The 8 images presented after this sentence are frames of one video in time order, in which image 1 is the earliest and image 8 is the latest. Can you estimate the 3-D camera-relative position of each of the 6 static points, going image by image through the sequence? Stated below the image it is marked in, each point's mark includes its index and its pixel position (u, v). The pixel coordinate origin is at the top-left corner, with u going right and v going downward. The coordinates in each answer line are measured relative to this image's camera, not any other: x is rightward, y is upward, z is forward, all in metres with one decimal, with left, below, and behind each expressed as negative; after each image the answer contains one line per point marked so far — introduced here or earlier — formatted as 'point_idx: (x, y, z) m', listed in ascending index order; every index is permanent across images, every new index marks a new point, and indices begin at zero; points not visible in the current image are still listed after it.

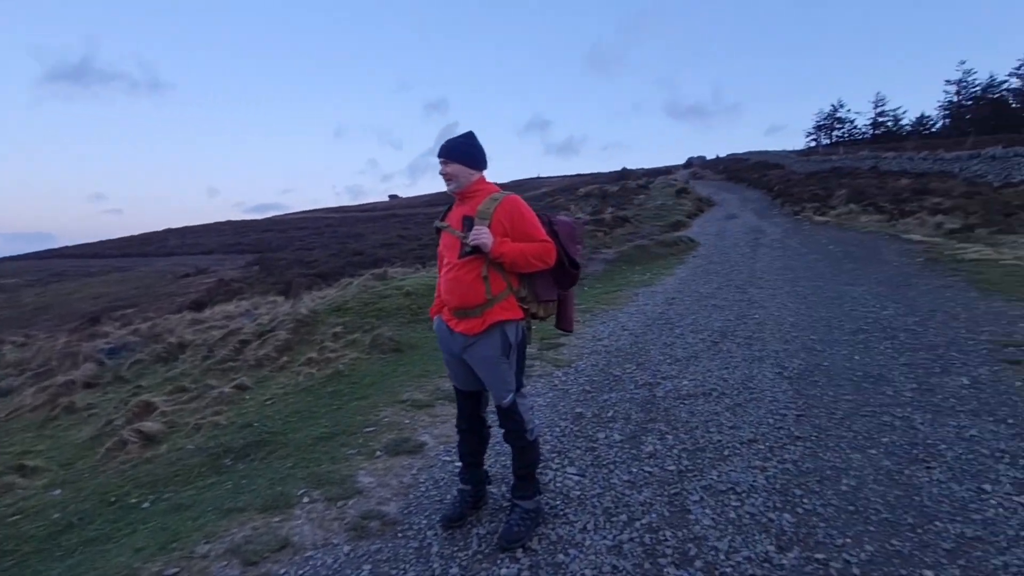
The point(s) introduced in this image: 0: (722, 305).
0: (+7.1, -0.6, +16.4) m
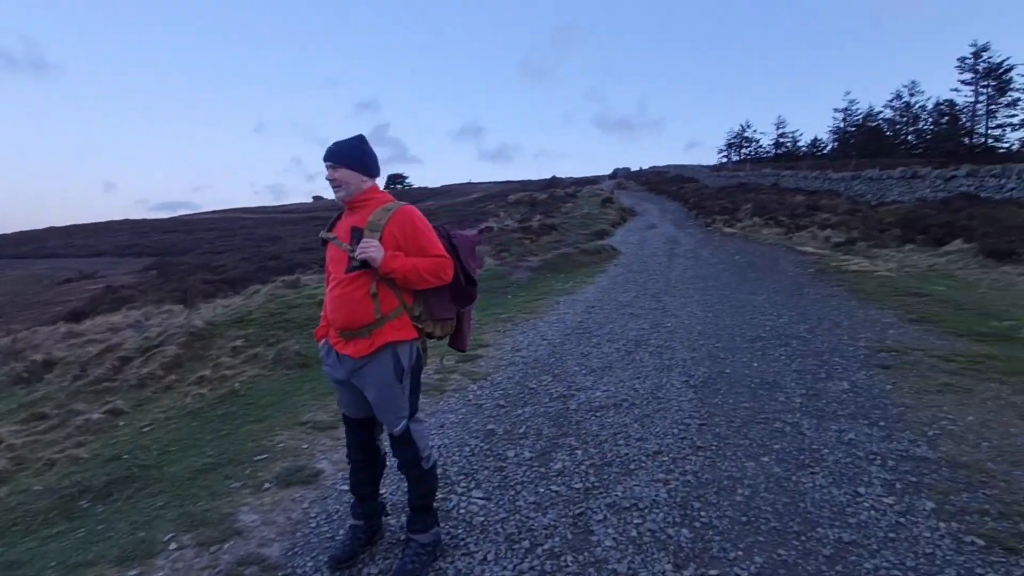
0: (+4.4, -0.9, +16.9) m
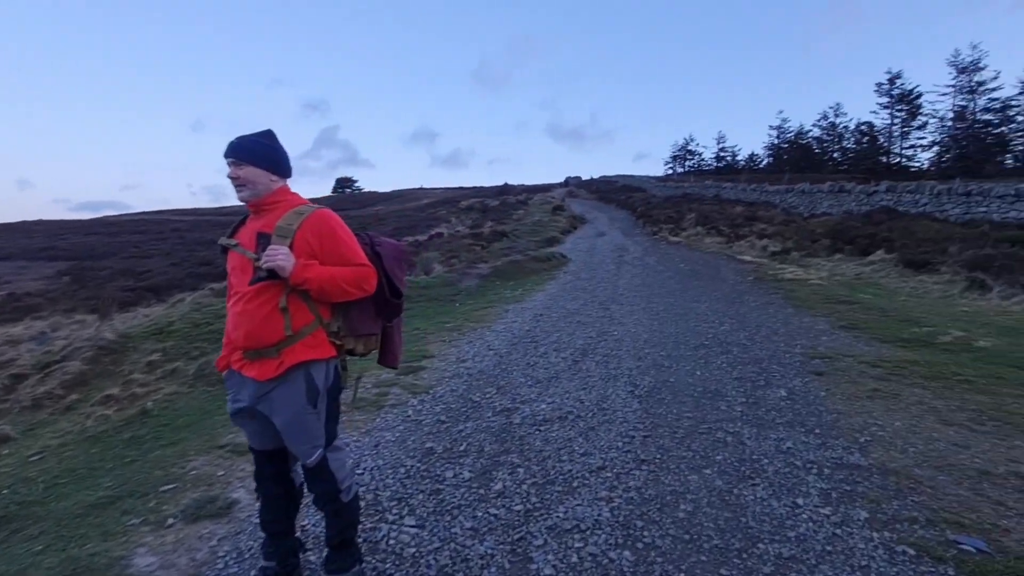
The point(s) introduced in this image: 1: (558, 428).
0: (+2.6, -1.2, +16.8) m
1: (+0.8, -2.5, +8.7) m
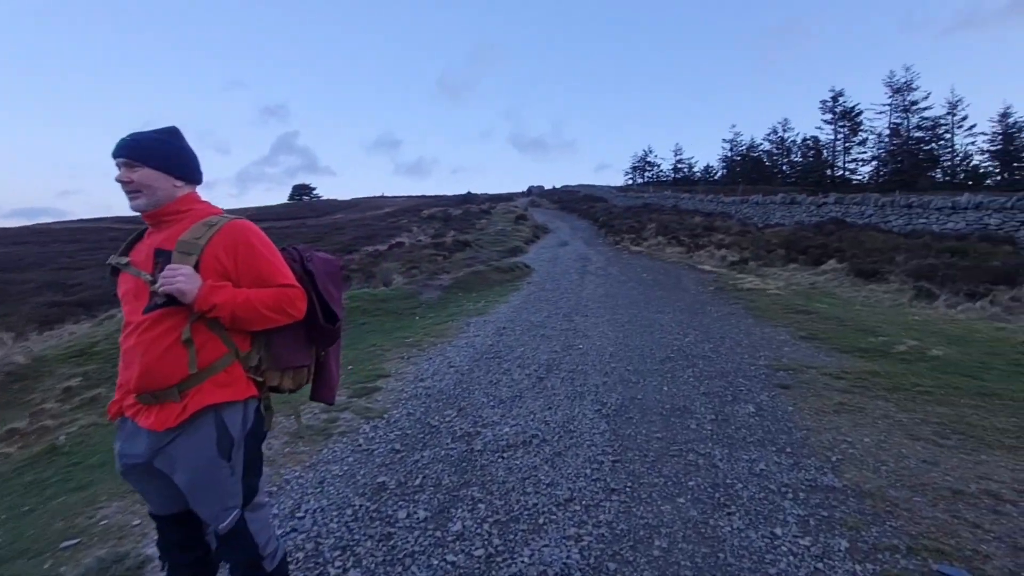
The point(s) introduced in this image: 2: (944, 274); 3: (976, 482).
0: (+1.3, -1.6, +16.4) m
1: (+0.2, -2.8, +8.1) m
2: (+17.7, +0.6, +19.6) m
3: (+6.5, -2.7, +6.8) m
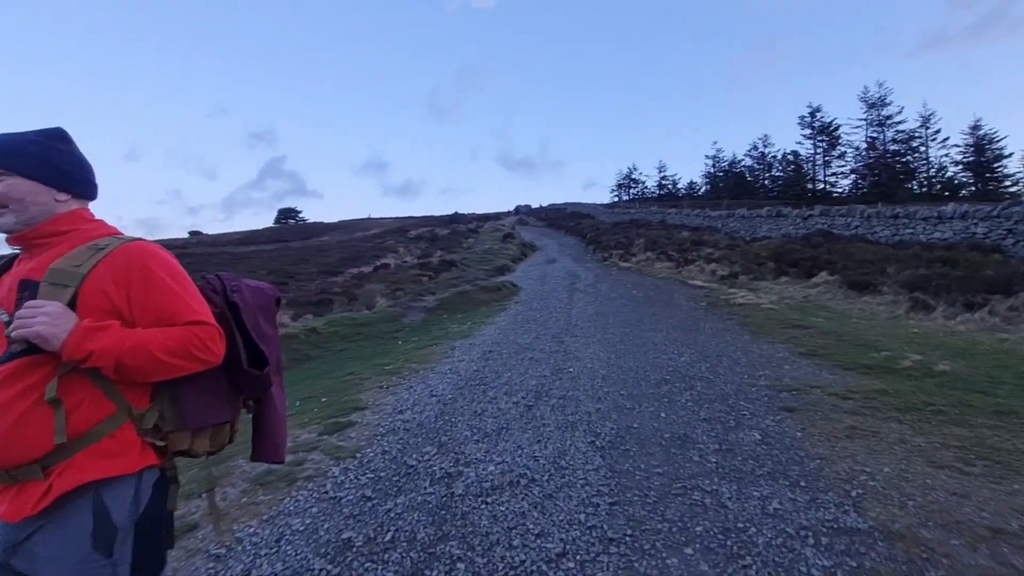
0: (+0.9, -2.3, +15.6) m
1: (-0.1, -3.2, +7.3) m
2: (+17.1, +0.2, +19.3) m
3: (+6.3, -2.9, +6.0) m
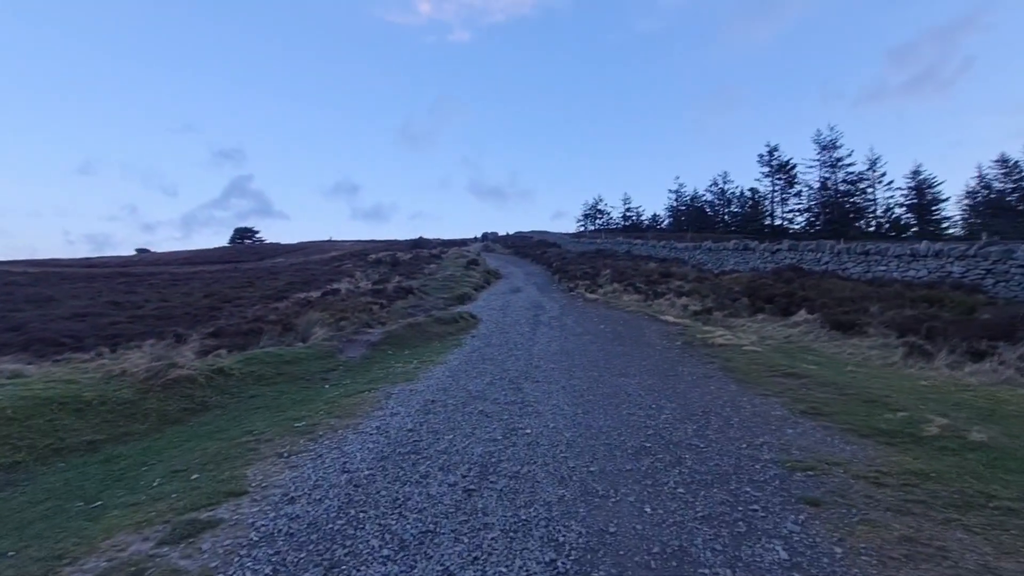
0: (-0.6, -3.3, +12.8) m
1: (-0.9, -3.7, +4.4) m
2: (+15.4, -1.4, +17.7) m
3: (+5.5, -3.5, +3.6) m
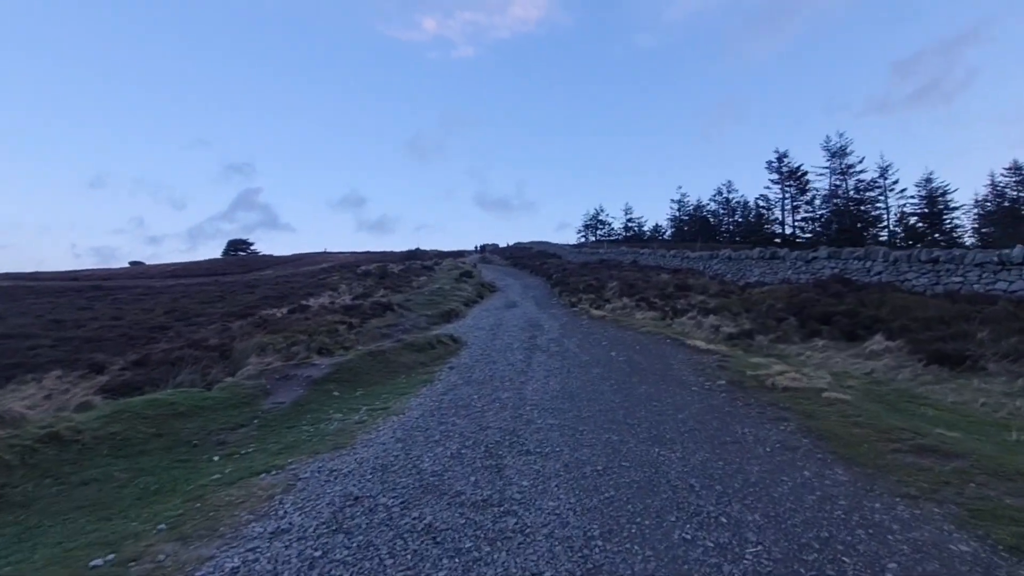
0: (-1.1, -3.8, +7.4) m
1: (-1.4, -4.0, -1.0) m
2: (+14.9, -1.9, +12.4) m
3: (+5.0, -3.7, -1.8) m
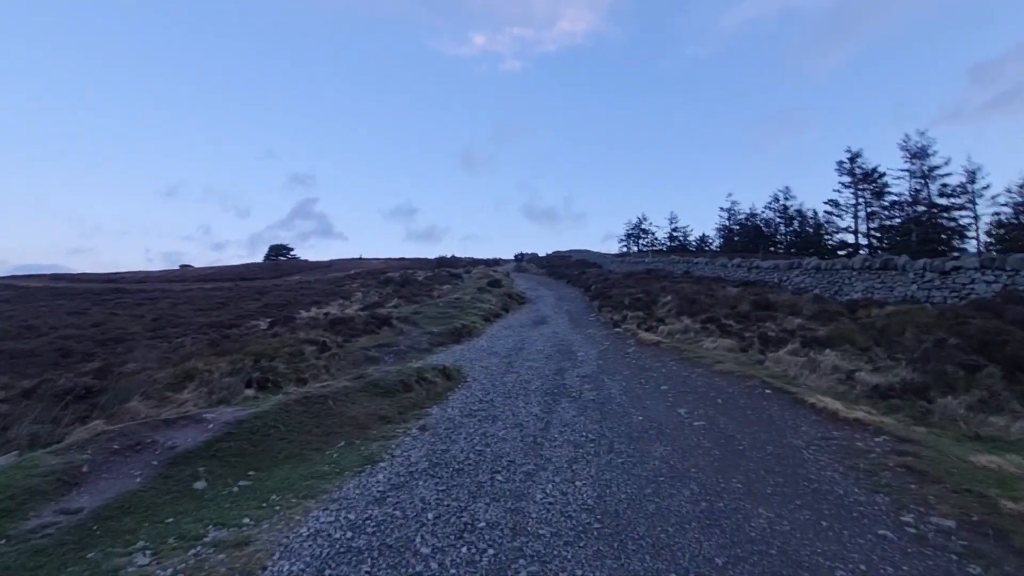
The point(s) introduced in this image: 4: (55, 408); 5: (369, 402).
0: (-1.9, -3.9, 0.0) m
1: (-3.0, -4.0, -8.3) m
2: (+14.4, -2.5, +3.7) m
3: (+3.4, -3.8, -9.6) m
4: (-14.1, -3.6, +14.9) m
5: (-4.2, -3.3, +14.4) m
